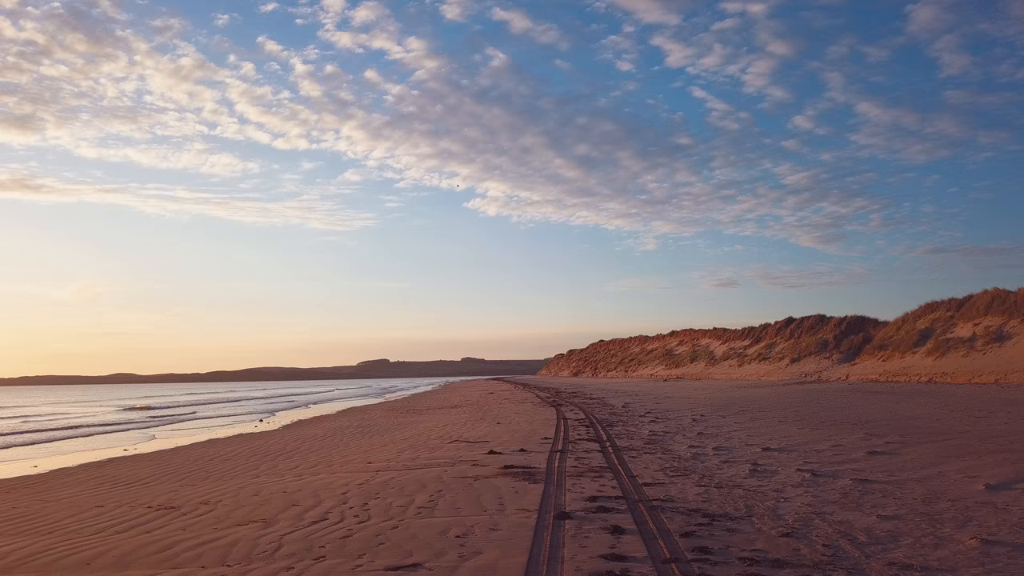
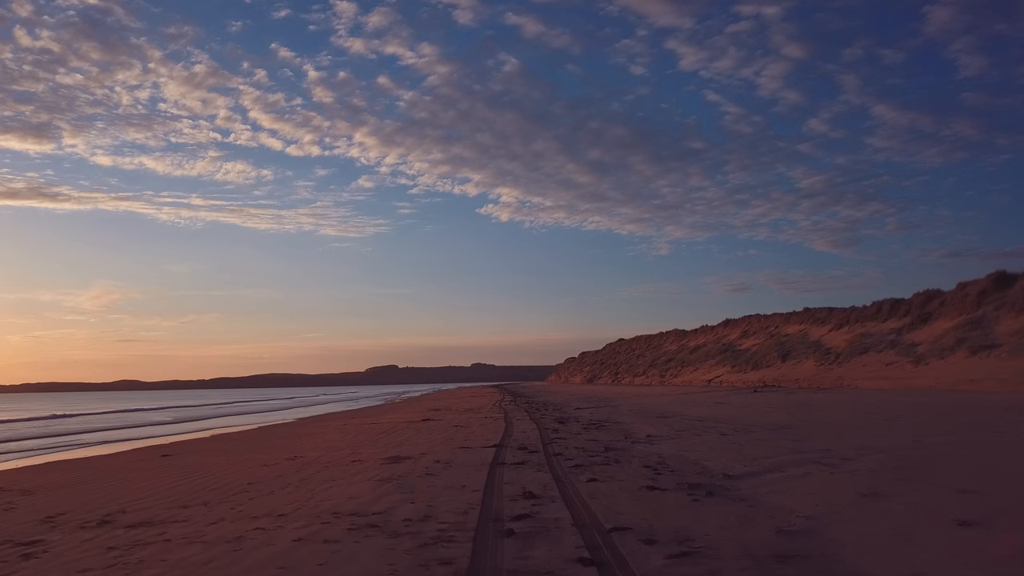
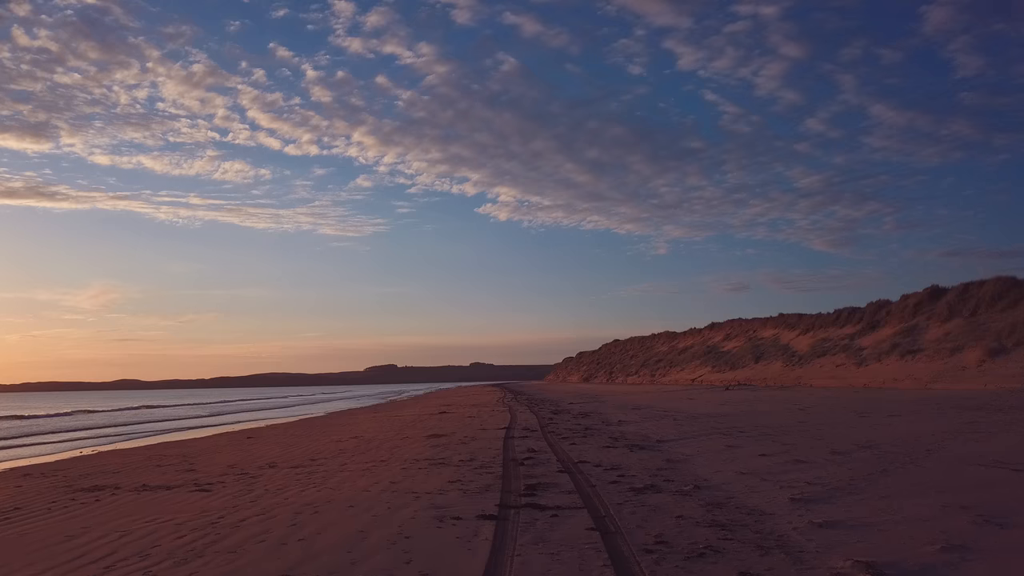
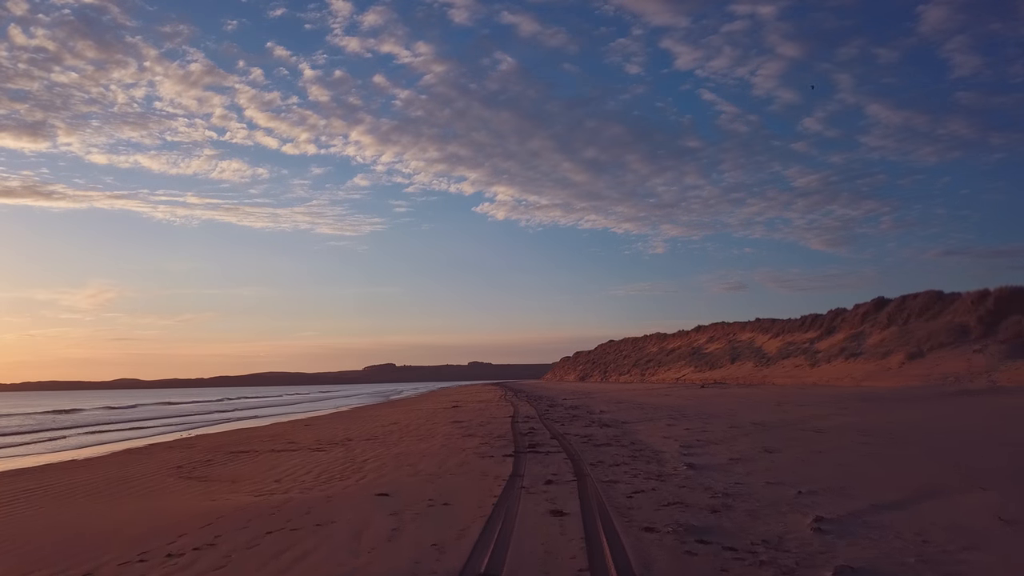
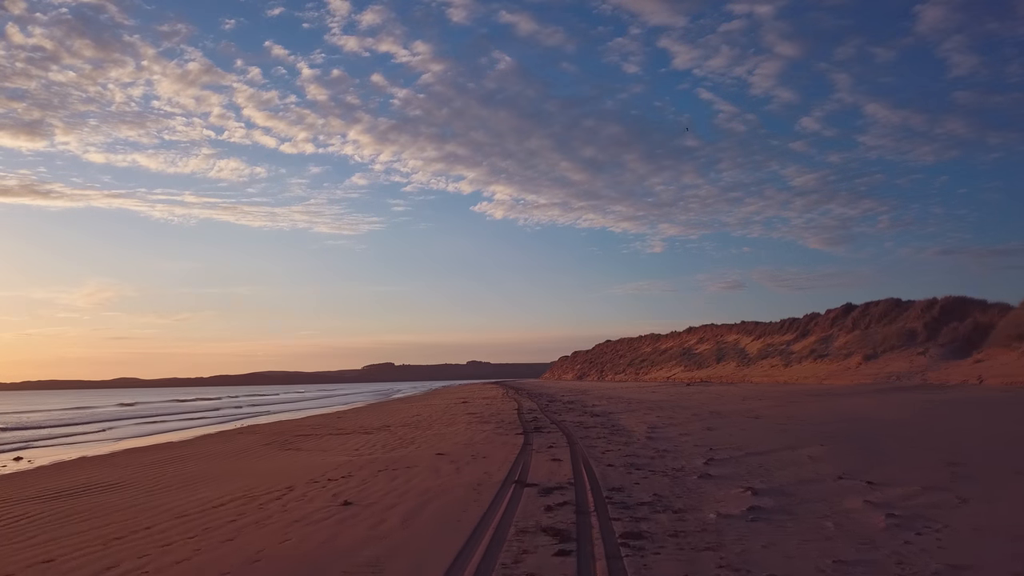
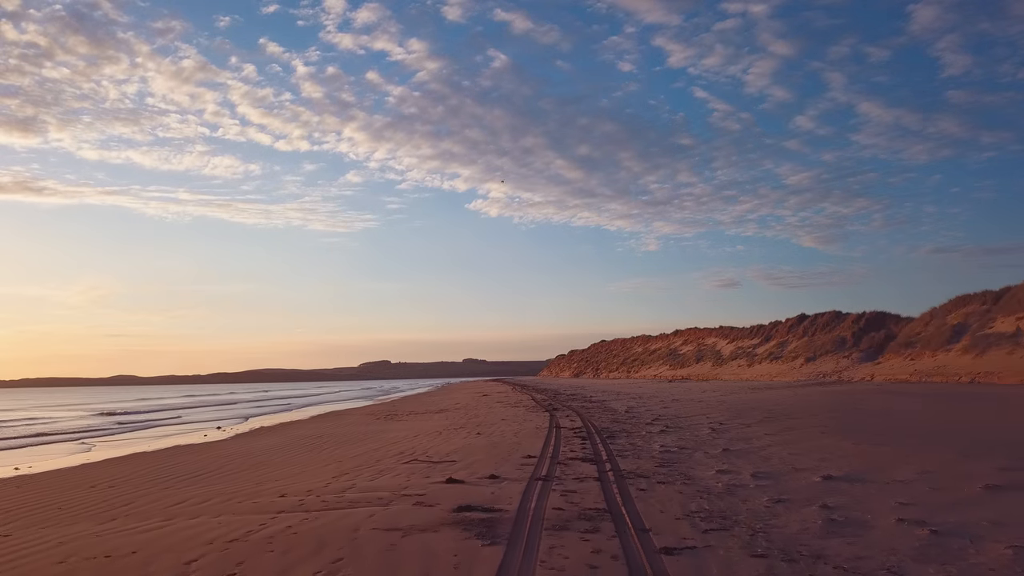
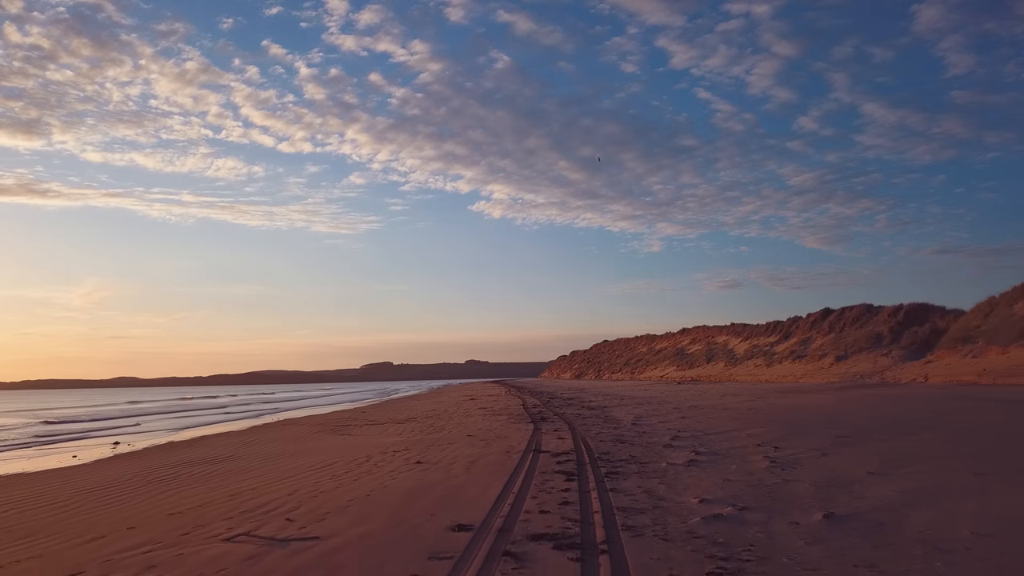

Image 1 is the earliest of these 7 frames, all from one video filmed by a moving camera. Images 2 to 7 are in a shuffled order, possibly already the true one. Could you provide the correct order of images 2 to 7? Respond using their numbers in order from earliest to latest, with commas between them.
6, 7, 5, 4, 3, 2
